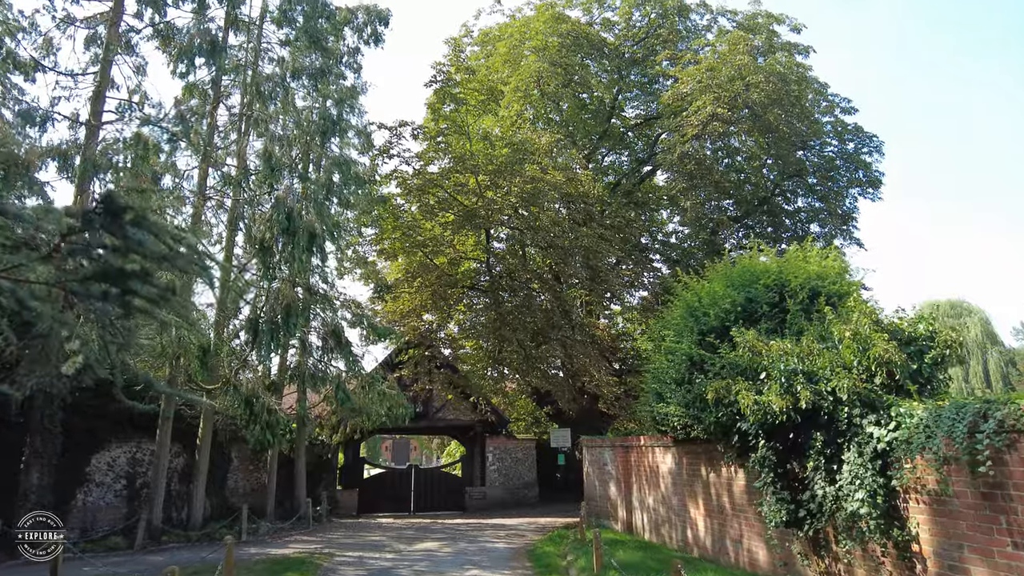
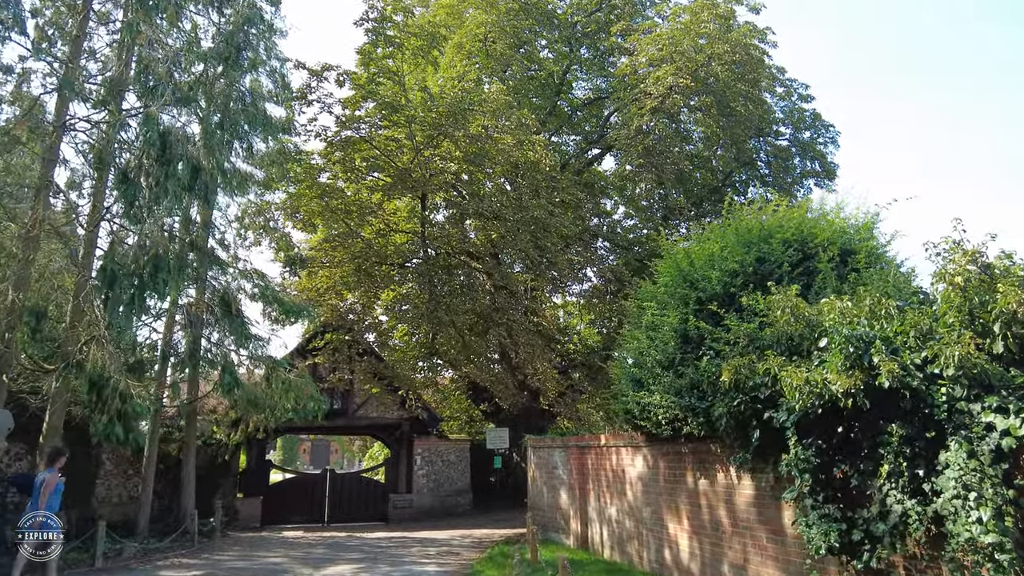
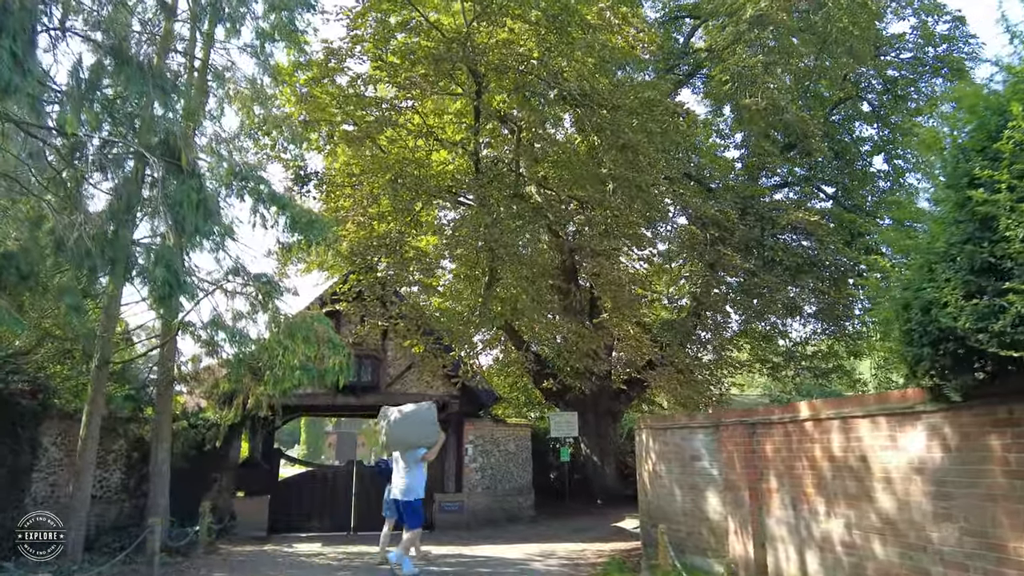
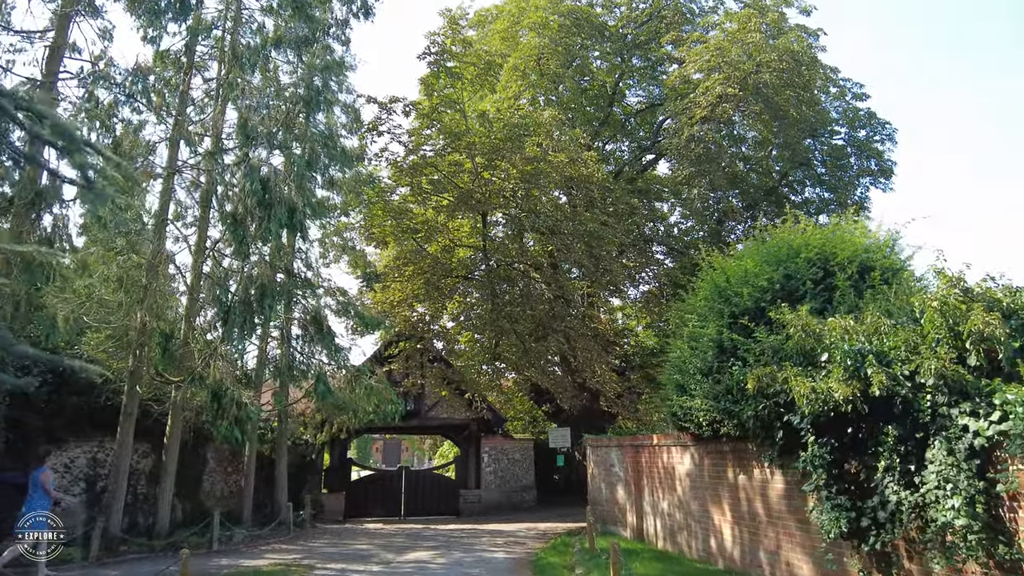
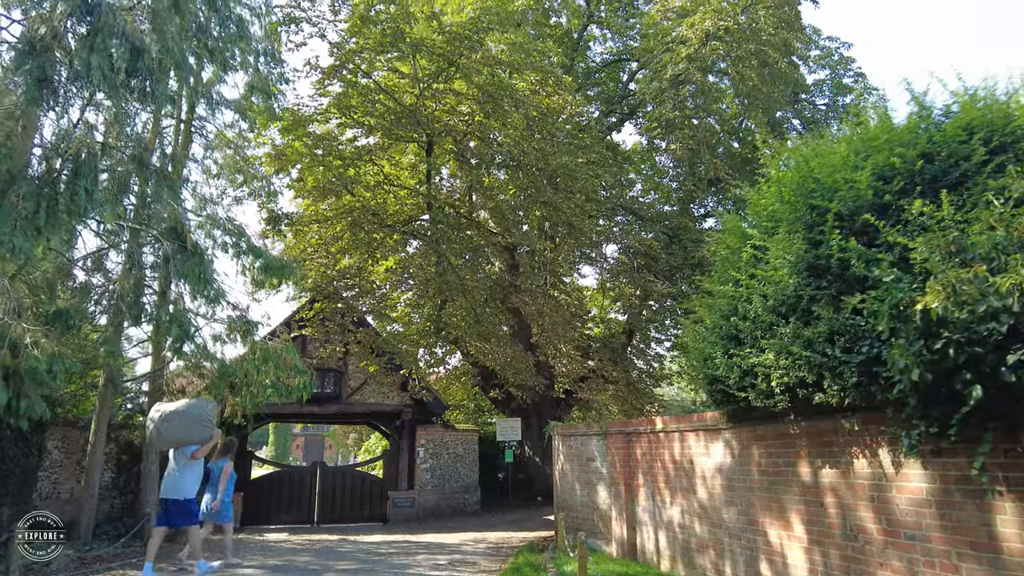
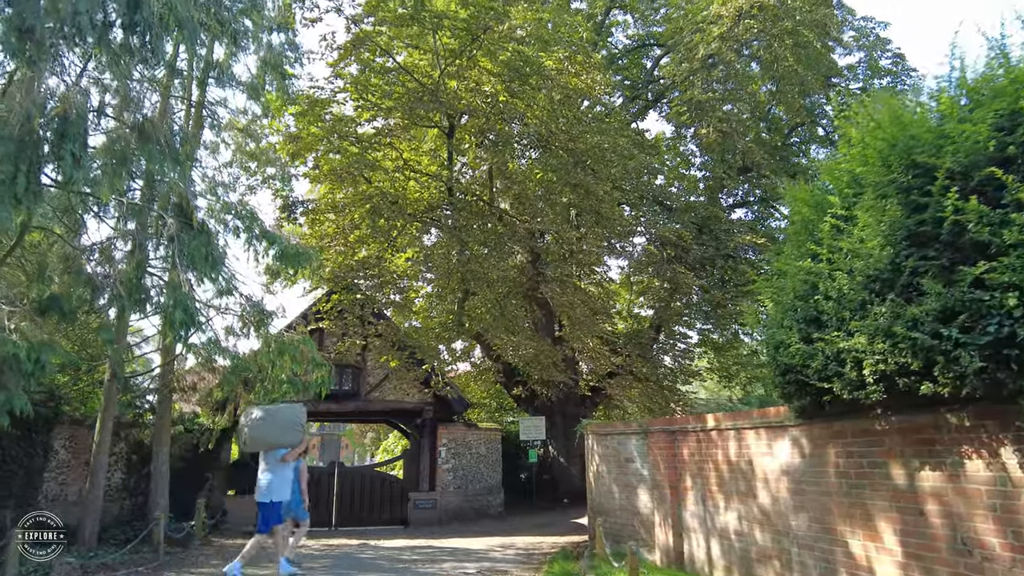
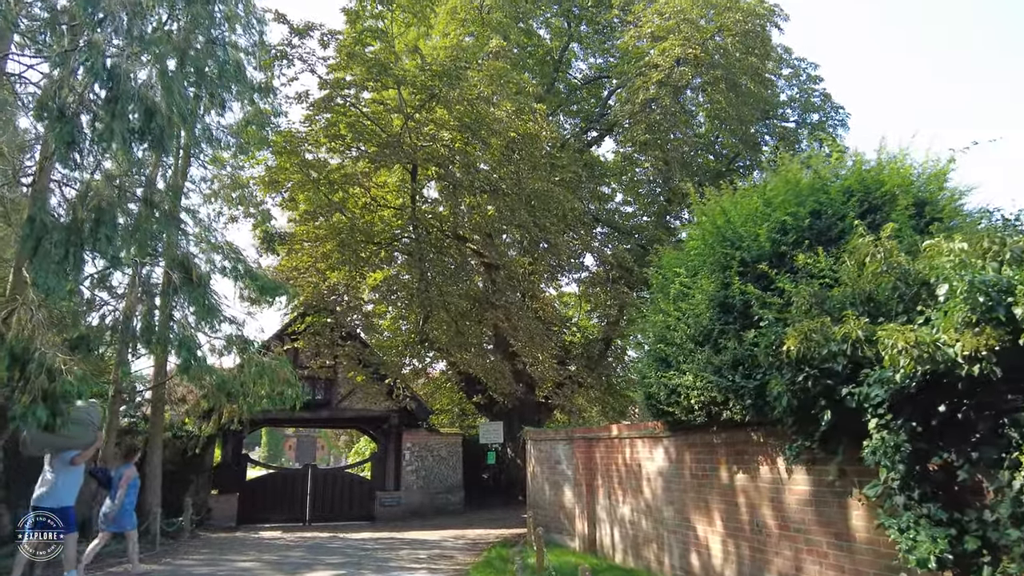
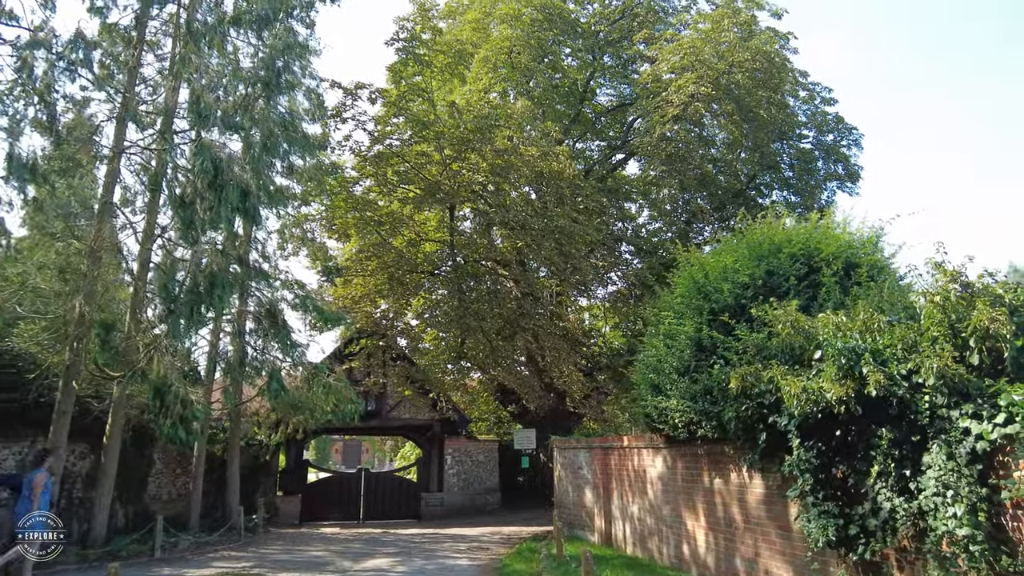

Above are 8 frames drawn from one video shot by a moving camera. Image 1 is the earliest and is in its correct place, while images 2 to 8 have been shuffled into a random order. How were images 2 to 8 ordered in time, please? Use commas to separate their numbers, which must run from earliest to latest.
4, 8, 2, 7, 5, 6, 3
